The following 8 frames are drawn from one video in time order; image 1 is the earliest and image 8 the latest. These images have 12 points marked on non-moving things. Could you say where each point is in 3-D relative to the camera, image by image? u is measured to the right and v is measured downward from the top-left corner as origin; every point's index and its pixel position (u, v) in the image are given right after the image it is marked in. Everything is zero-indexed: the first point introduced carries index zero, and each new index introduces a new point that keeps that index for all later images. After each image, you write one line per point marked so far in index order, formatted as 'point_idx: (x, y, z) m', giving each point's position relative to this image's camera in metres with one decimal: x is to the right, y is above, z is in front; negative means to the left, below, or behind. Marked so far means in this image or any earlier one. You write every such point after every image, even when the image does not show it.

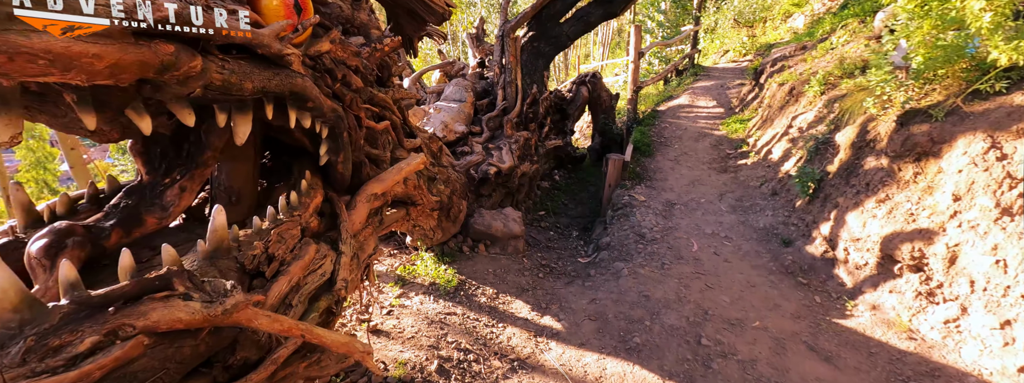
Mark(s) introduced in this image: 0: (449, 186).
0: (-0.6, 0.0, +3.9) m
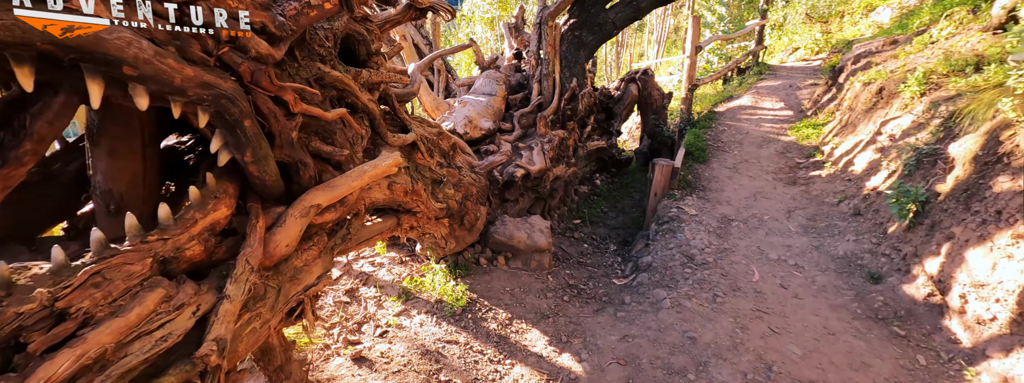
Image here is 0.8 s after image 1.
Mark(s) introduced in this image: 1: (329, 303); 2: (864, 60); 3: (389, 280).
0: (-0.5, 0.0, +3.4) m
1: (-1.6, -1.0, +3.5) m
2: (+7.0, +2.6, +7.8) m
3: (-1.2, -0.9, +3.9) m
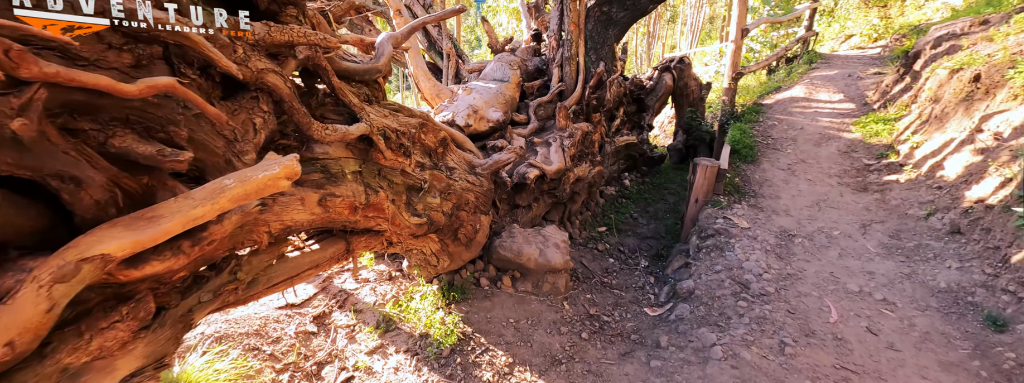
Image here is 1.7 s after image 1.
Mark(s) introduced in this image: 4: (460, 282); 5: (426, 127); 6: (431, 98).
0: (-0.4, -0.1, +2.7) m
1: (-1.6, -1.0, +2.9) m
2: (+7.3, +2.5, +6.6) m
3: (-1.2, -0.9, +3.2) m
4: (-0.4, -0.8, +3.3) m
5: (-0.6, +0.4, +2.6) m
6: (-0.9, +1.0, +4.2) m
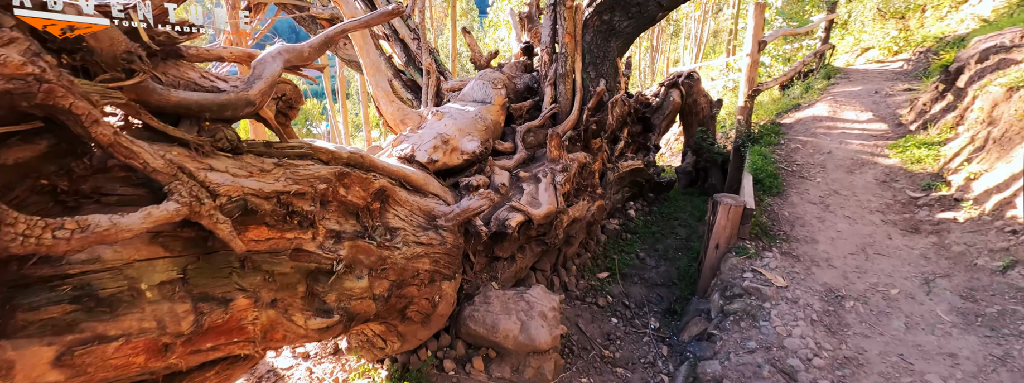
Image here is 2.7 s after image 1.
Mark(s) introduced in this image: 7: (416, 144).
0: (-0.6, -0.4, +2.0) m
1: (-1.8, -1.4, +2.1) m
2: (+7.2, +2.0, +5.8) m
3: (-1.3, -1.3, +2.5) m
4: (-0.6, -1.1, +2.6) m
5: (-0.7, +0.1, +1.9) m
6: (-1.0, +0.6, +3.5) m
7: (-0.7, +0.4, +3.1) m
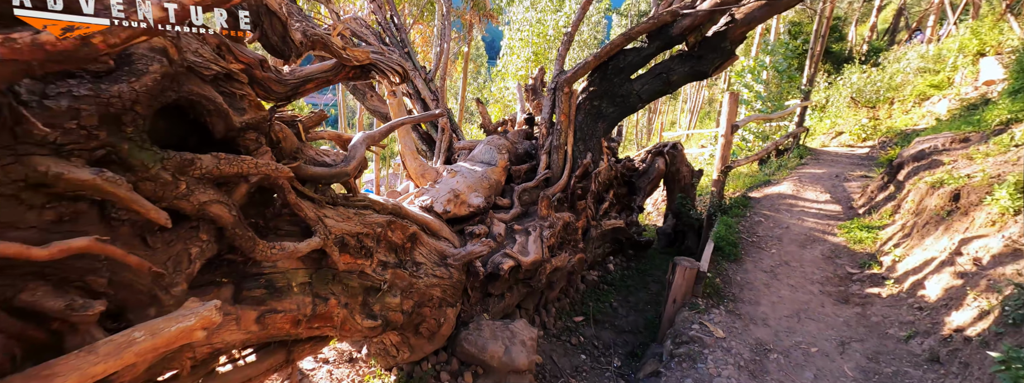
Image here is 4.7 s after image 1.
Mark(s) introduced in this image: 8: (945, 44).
0: (-0.7, -0.7, +2.7) m
1: (-2.0, -1.6, +2.7) m
2: (+7.2, +0.6, +6.8) m
3: (-1.5, -1.6, +3.1) m
4: (-0.8, -1.5, +3.2) m
5: (-0.8, -0.2, +2.6) m
6: (-1.1, +0.2, +4.4) m
7: (-0.8, 0.0, +3.9) m
8: (+16.0, +5.5, +14.5) m
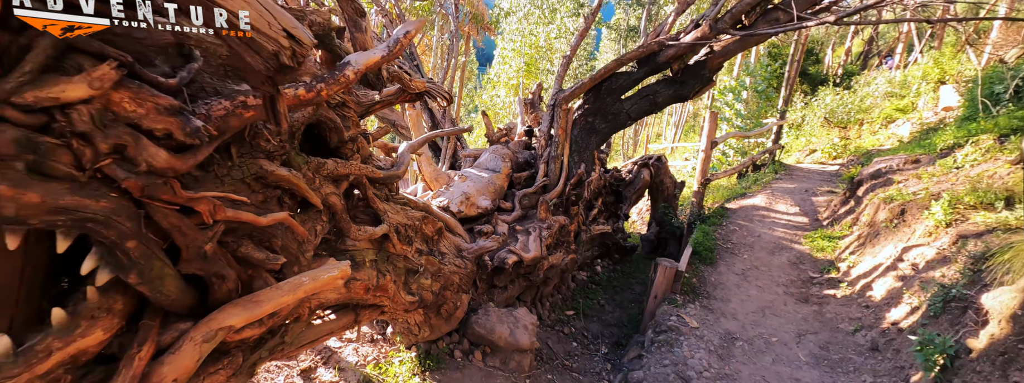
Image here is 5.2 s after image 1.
0: (-0.6, -0.7, +3.2) m
1: (-1.9, -1.6, +3.2) m
2: (+7.2, +0.3, +7.6) m
3: (-1.4, -1.5, +3.6) m
4: (-0.7, -1.5, +3.7) m
5: (-0.7, -0.2, +3.1) m
6: (-1.0, +0.1, +4.9) m
7: (-0.7, -0.1, +4.4) m
8: (+15.9, +4.8, +15.7) m
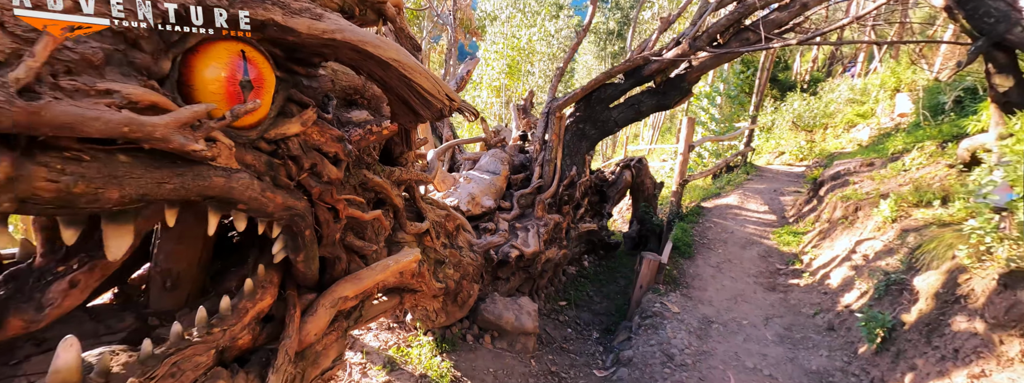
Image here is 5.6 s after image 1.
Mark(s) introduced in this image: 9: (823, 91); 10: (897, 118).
0: (-0.5, -0.7, +3.6) m
1: (-1.8, -1.6, +3.6) m
2: (+7.1, +0.3, +8.4) m
3: (-1.4, -1.6, +3.9) m
4: (-0.6, -1.5, +4.1) m
5: (-0.6, -0.2, +3.6) m
6: (-1.0, +0.1, +5.3) m
7: (-0.7, -0.1, +4.8) m
8: (+15.3, +4.8, +16.9) m
9: (+14.7, +4.7, +18.7) m
10: (+13.1, +2.5, +13.4) m
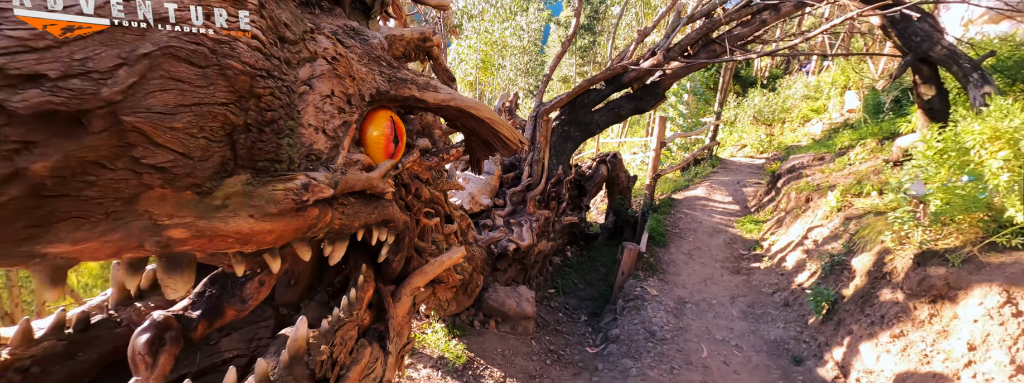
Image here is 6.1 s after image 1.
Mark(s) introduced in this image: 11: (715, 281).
0: (-0.4, -0.8, +4.1) m
1: (-1.7, -1.6, +3.9) m
2: (+6.7, +0.5, +9.4) m
3: (-1.3, -1.6, +4.4) m
4: (-0.6, -1.5, +4.6) m
5: (-0.5, -0.3, +4.0) m
6: (-1.1, +0.1, +5.7) m
7: (-0.7, -0.1, +5.3) m
8: (+14.3, +5.3, +18.3) m
9: (+13.6, +5.2, +20.0) m
10: (+12.4, +2.9, +14.7) m
11: (+3.4, -1.5, +6.6) m
